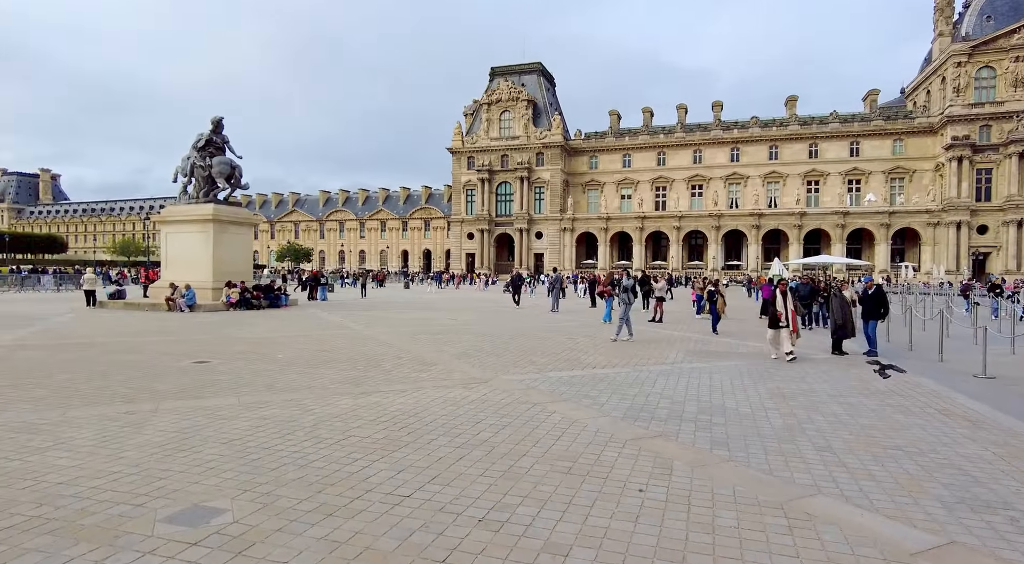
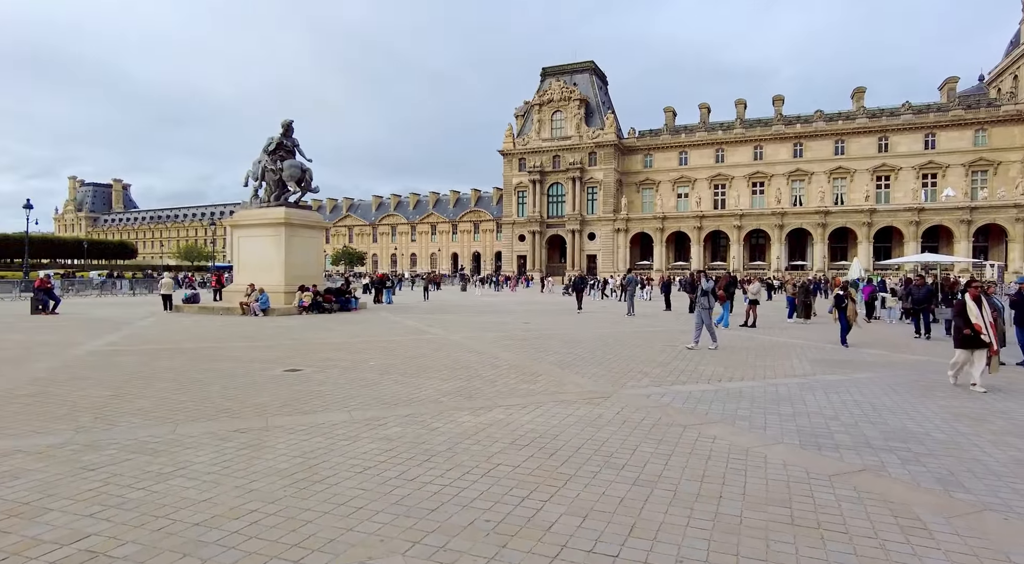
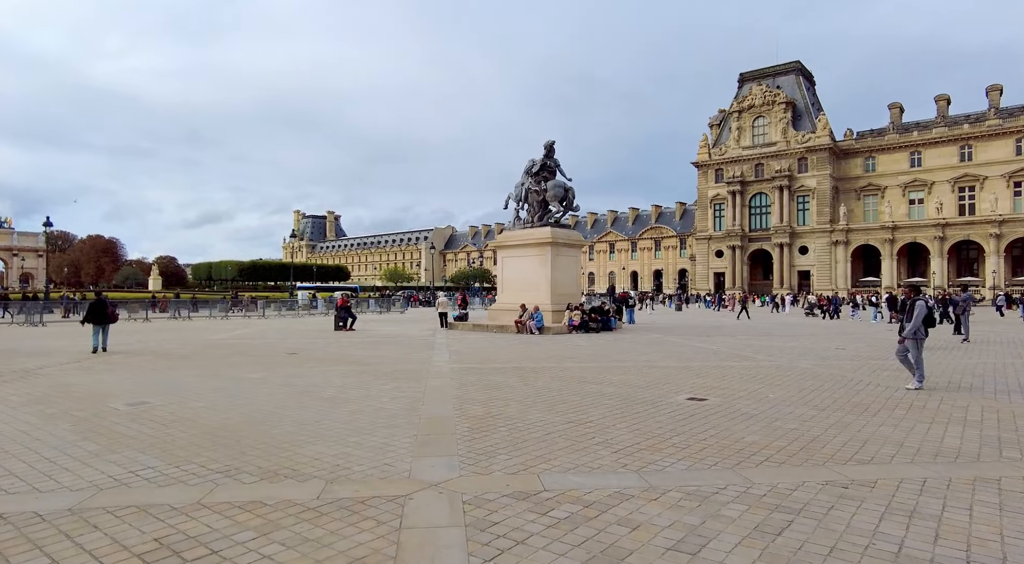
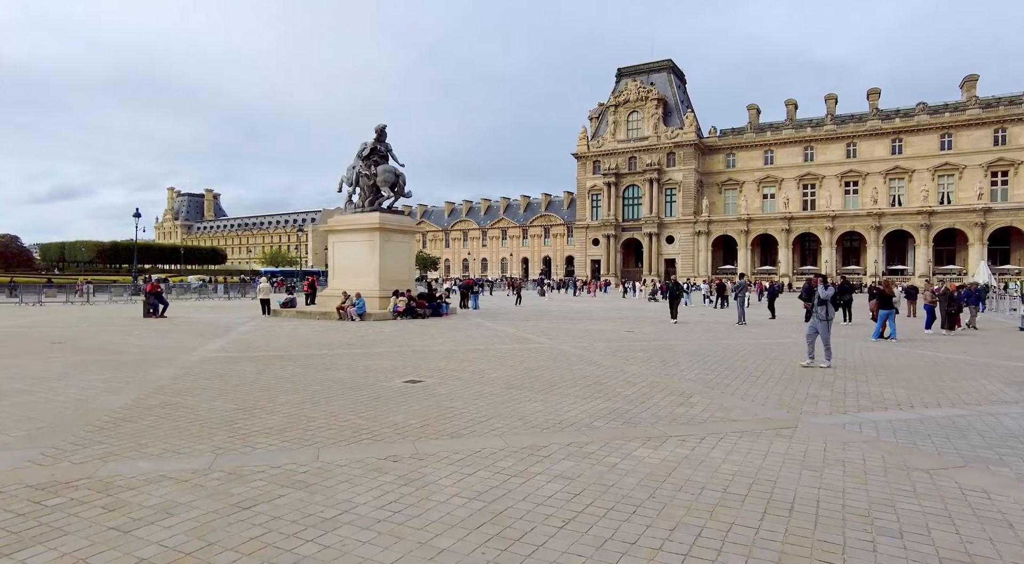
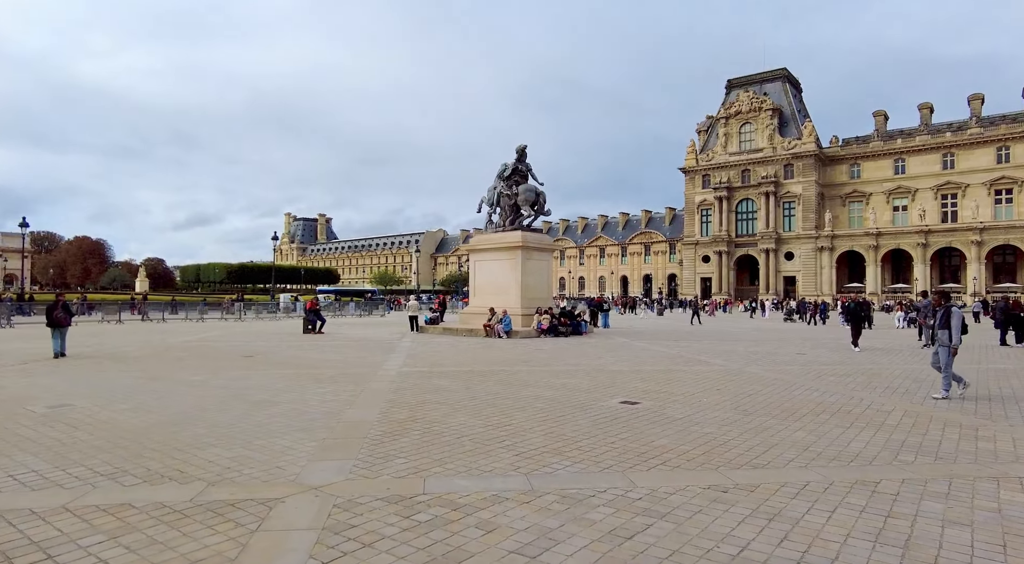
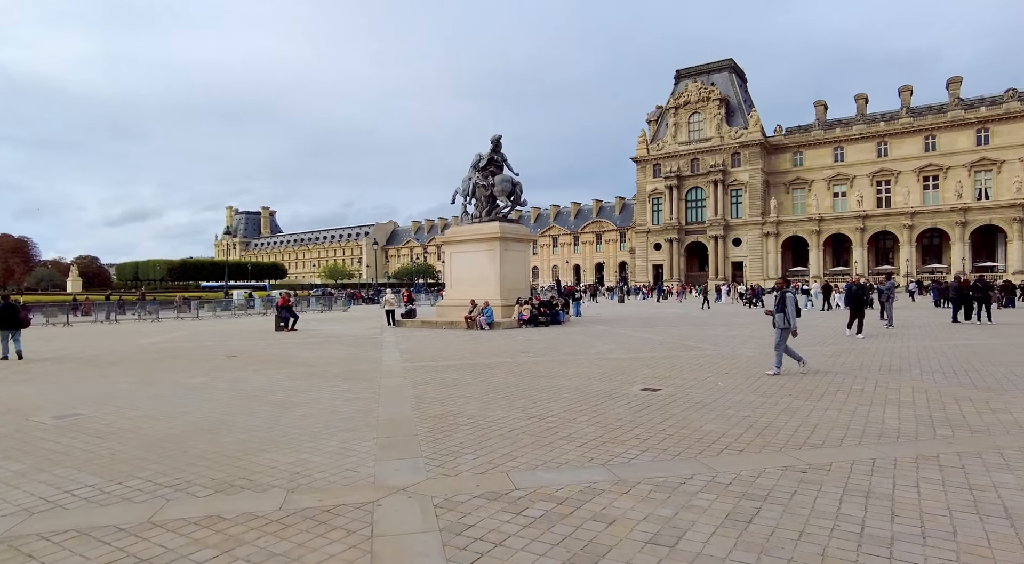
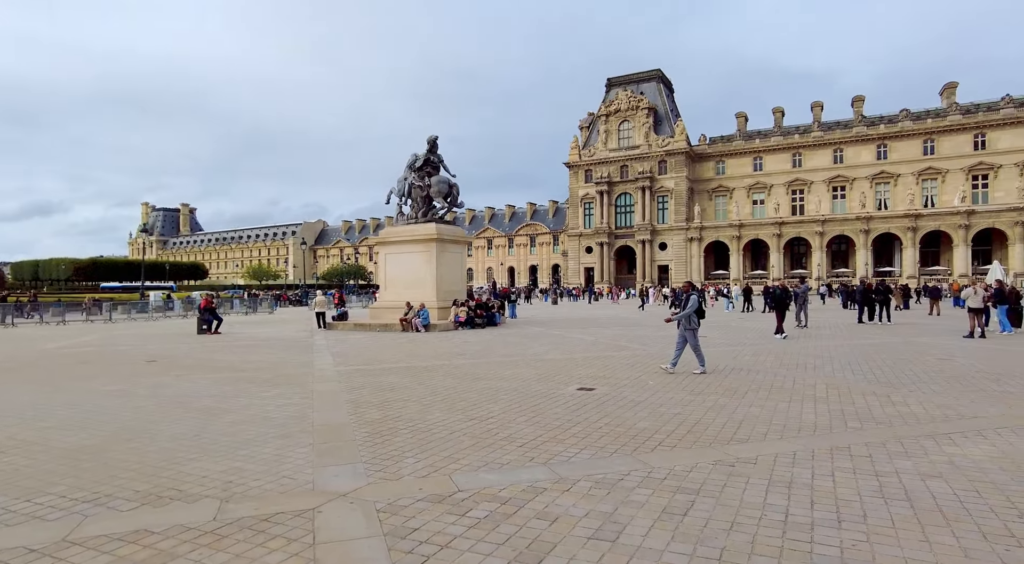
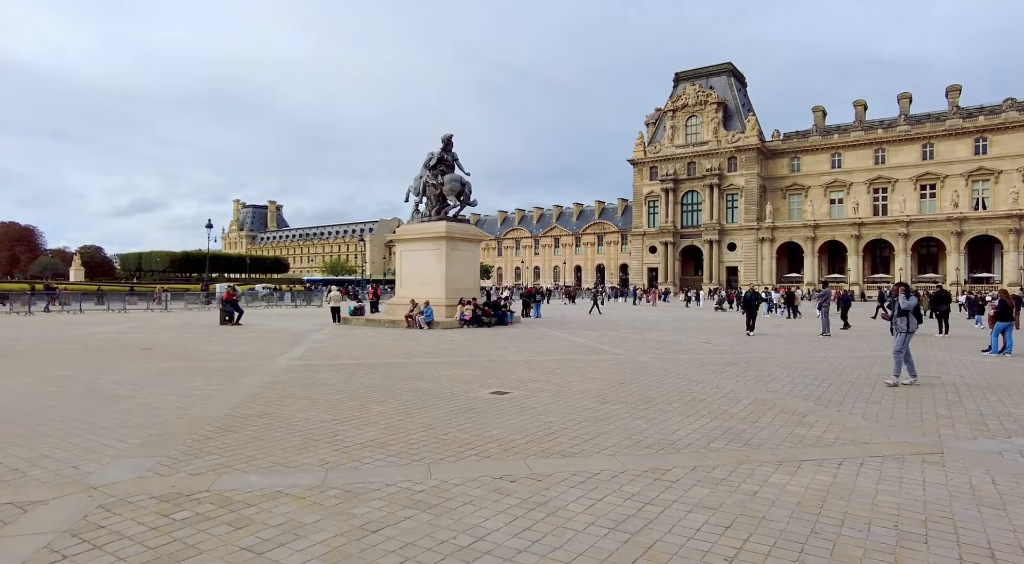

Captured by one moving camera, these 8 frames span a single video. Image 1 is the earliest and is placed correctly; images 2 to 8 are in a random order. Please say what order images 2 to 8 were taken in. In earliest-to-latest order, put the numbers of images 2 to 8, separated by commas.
2, 4, 8, 5, 3, 6, 7
